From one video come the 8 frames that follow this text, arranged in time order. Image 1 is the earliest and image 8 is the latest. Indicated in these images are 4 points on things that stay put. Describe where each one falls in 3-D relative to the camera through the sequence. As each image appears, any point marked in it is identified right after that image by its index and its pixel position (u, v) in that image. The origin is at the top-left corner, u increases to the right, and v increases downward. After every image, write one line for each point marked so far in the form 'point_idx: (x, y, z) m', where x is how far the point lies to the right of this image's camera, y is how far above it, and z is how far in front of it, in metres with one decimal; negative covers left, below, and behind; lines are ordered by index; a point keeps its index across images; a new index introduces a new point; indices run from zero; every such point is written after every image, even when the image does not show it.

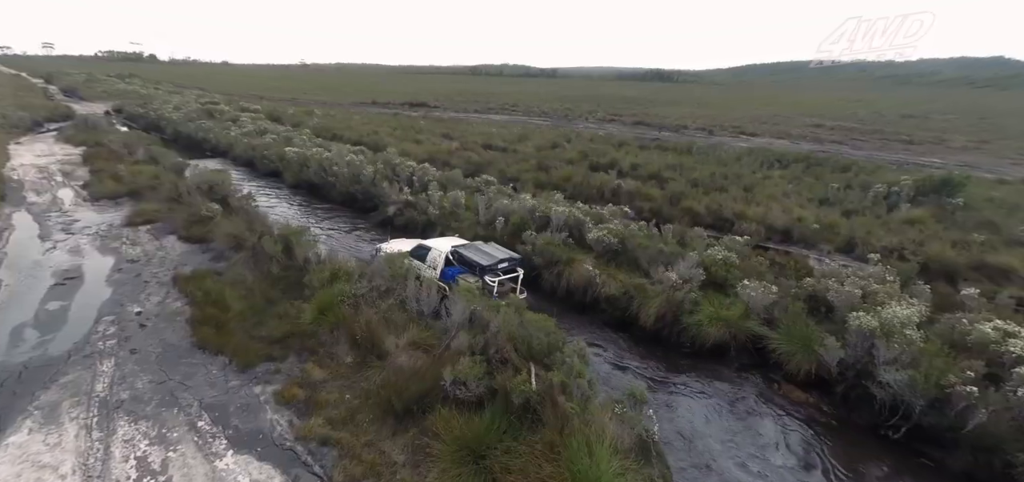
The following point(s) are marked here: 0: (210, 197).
0: (-13.2, +1.9, +18.7) m
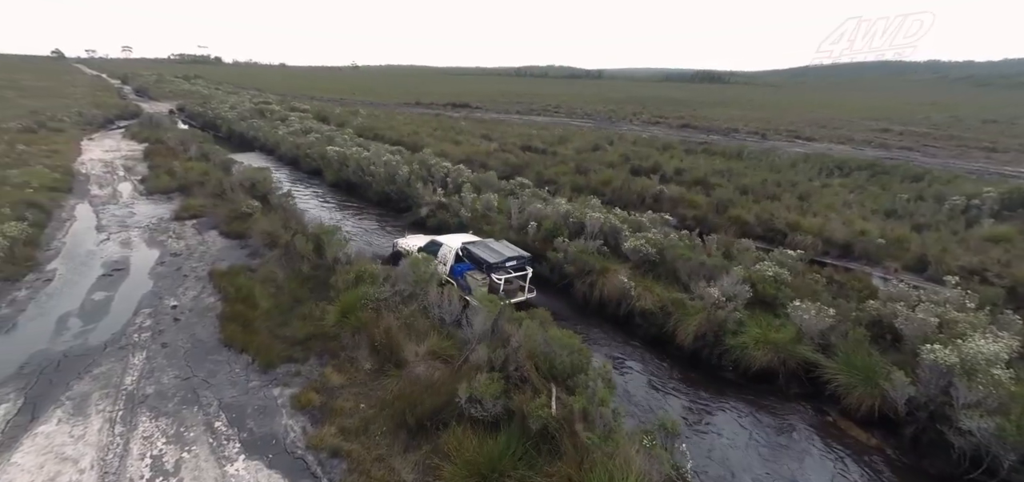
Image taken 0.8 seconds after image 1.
0: (-11.7, +2.1, +19.2) m
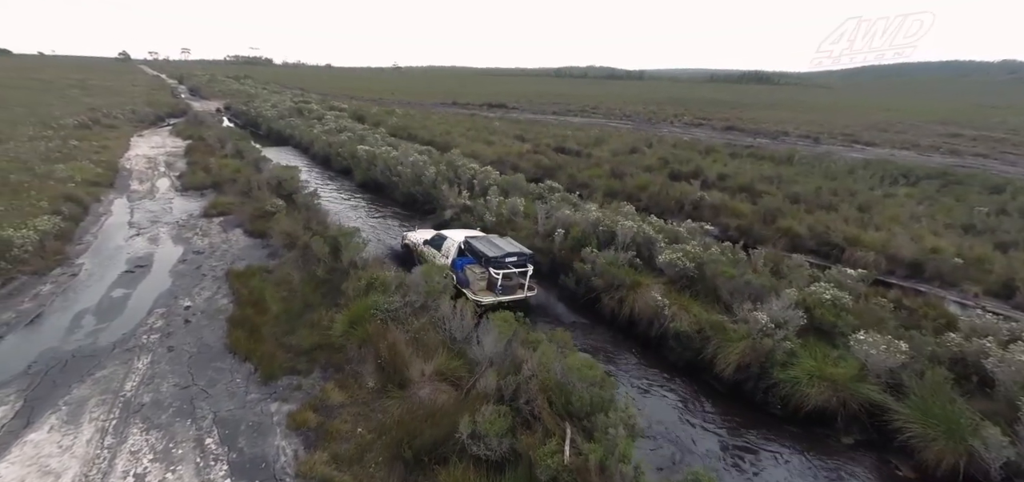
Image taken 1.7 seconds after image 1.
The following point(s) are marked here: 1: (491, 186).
0: (-10.5, +2.2, +19.2) m
1: (-0.9, +2.5, +19.2) m
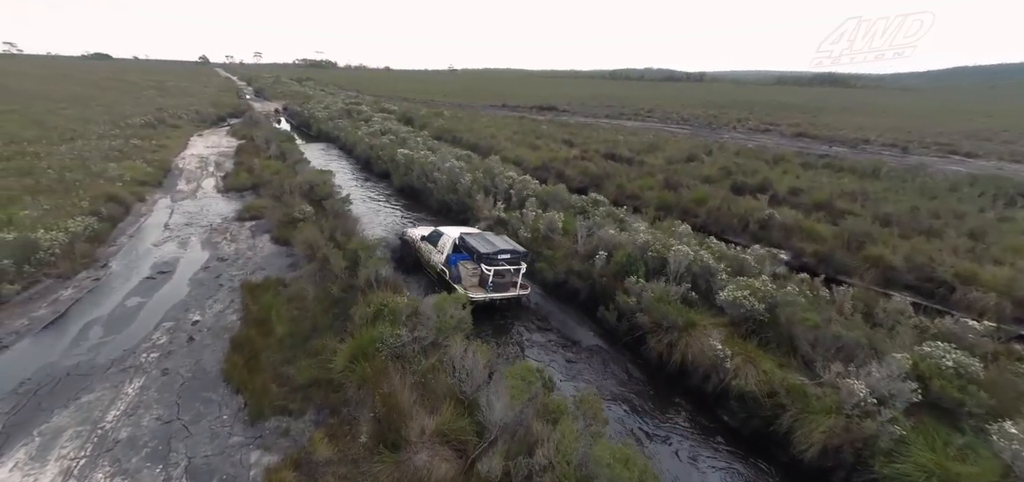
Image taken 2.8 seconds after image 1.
0: (-8.8, +1.9, +18.6) m
1: (+0.7, +1.8, +17.6) m
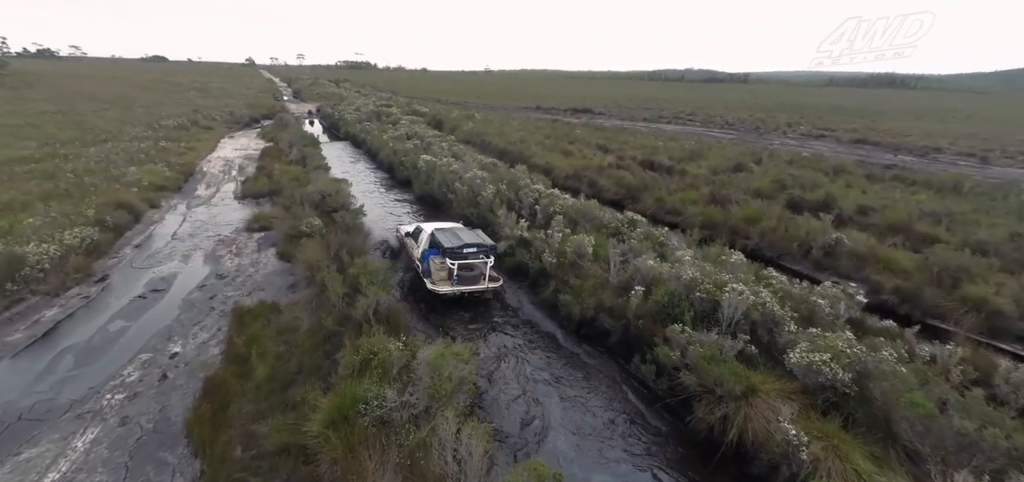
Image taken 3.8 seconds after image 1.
0: (-7.8, +1.4, +17.4) m
1: (+1.6, +1.0, +15.7) m
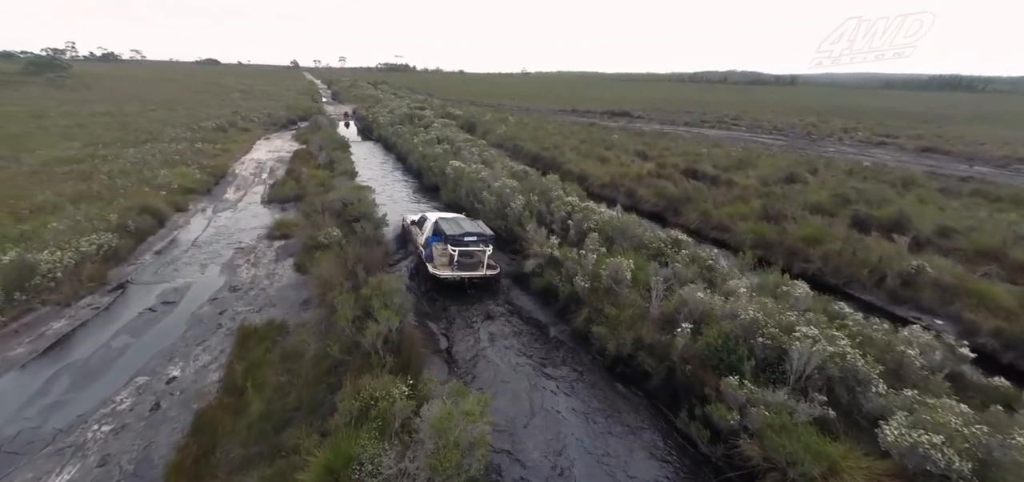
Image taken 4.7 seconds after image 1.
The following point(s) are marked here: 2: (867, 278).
0: (-6.6, +1.0, +16.7) m
1: (+2.6, +0.3, +14.3) m
2: (+12.2, -1.3, +14.7) m
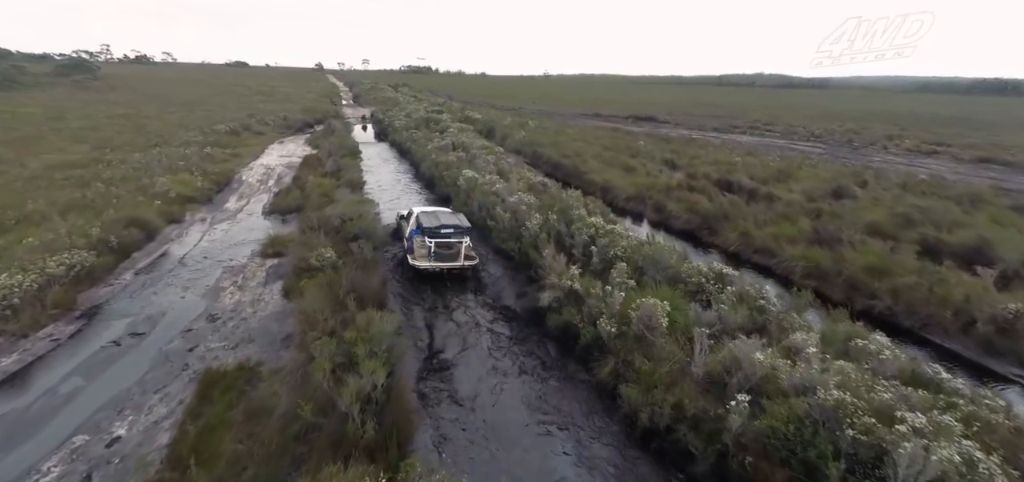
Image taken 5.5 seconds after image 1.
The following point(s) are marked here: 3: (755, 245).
0: (-6.1, +0.3, +15.2) m
1: (+3.0, -0.5, +12.4) m
2: (+12.6, -2.3, +12.3) m
3: (+9.9, -0.2, +17.3) m
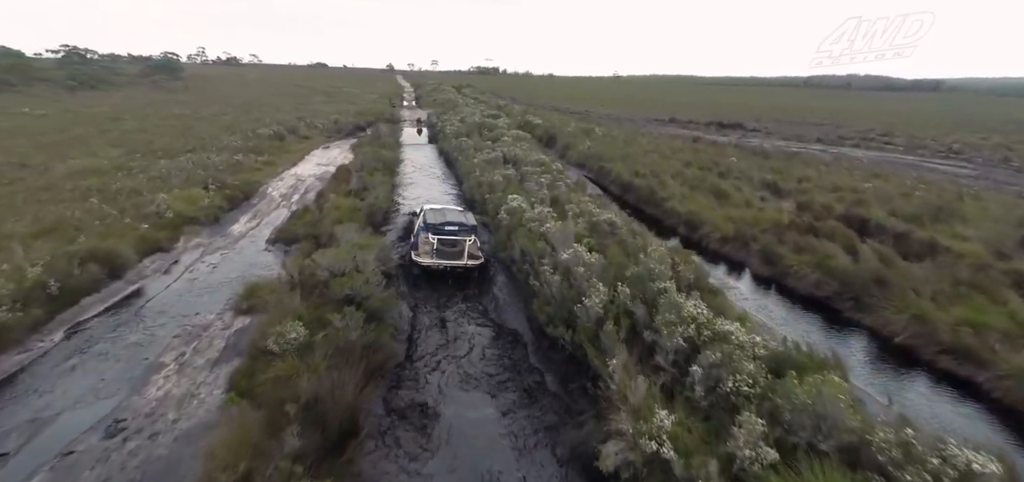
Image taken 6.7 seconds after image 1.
0: (-4.8, -1.3, +11.2) m
1: (+3.8, -2.5, +7.2) m
2: (+13.2, -4.8, +5.8) m
3: (+11.3, -2.6, +11.2) m
